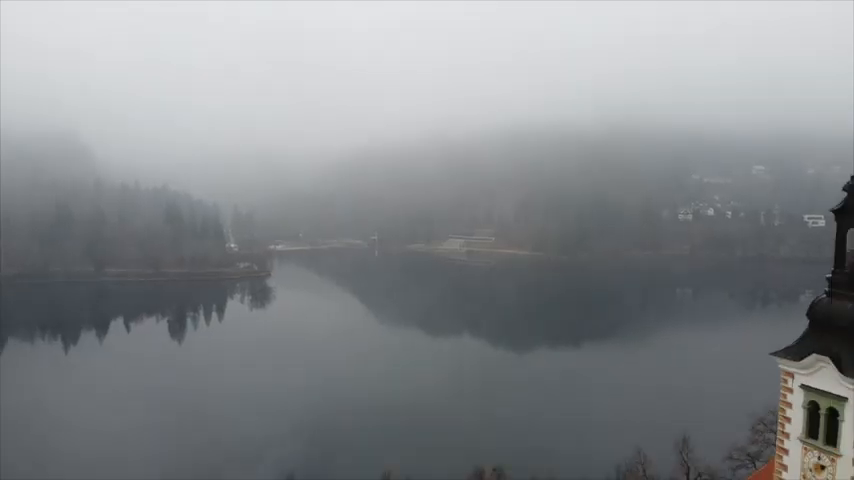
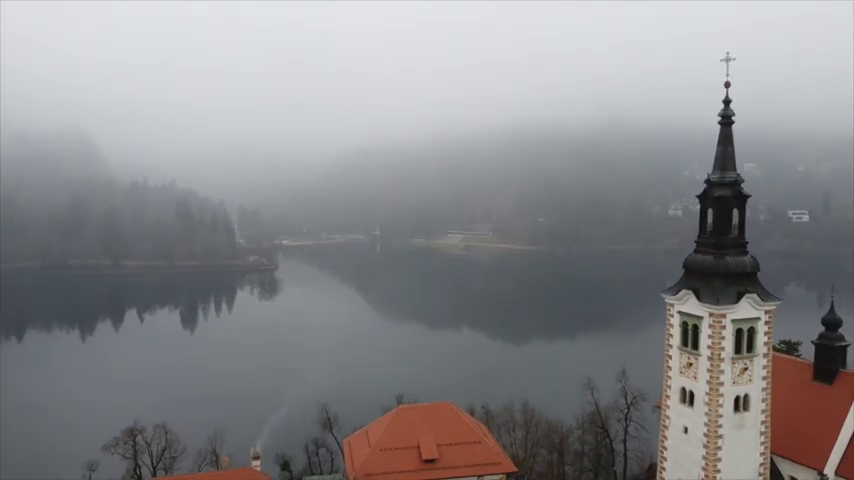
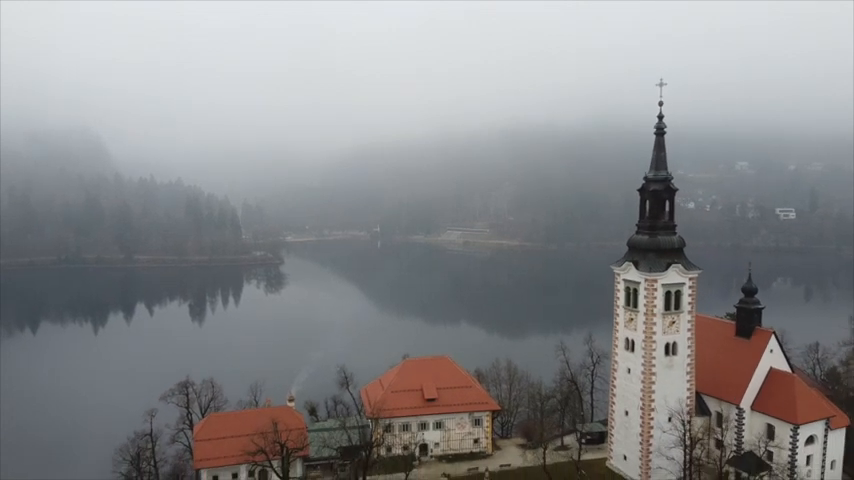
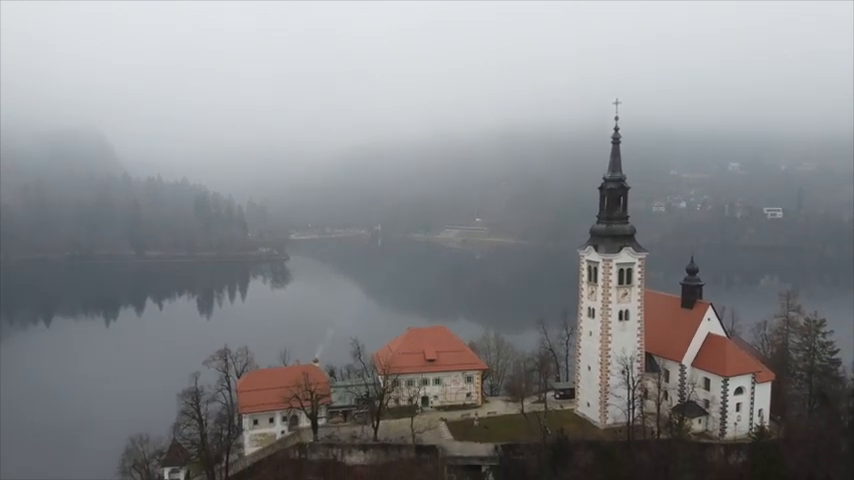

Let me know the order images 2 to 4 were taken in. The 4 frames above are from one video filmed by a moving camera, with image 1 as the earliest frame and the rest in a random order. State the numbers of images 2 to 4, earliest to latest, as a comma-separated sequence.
2, 3, 4
